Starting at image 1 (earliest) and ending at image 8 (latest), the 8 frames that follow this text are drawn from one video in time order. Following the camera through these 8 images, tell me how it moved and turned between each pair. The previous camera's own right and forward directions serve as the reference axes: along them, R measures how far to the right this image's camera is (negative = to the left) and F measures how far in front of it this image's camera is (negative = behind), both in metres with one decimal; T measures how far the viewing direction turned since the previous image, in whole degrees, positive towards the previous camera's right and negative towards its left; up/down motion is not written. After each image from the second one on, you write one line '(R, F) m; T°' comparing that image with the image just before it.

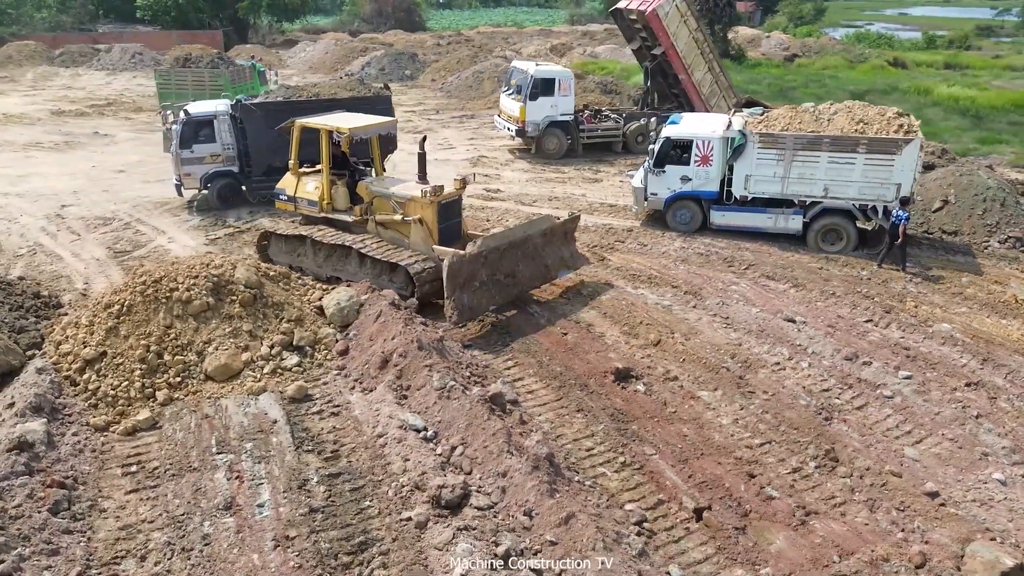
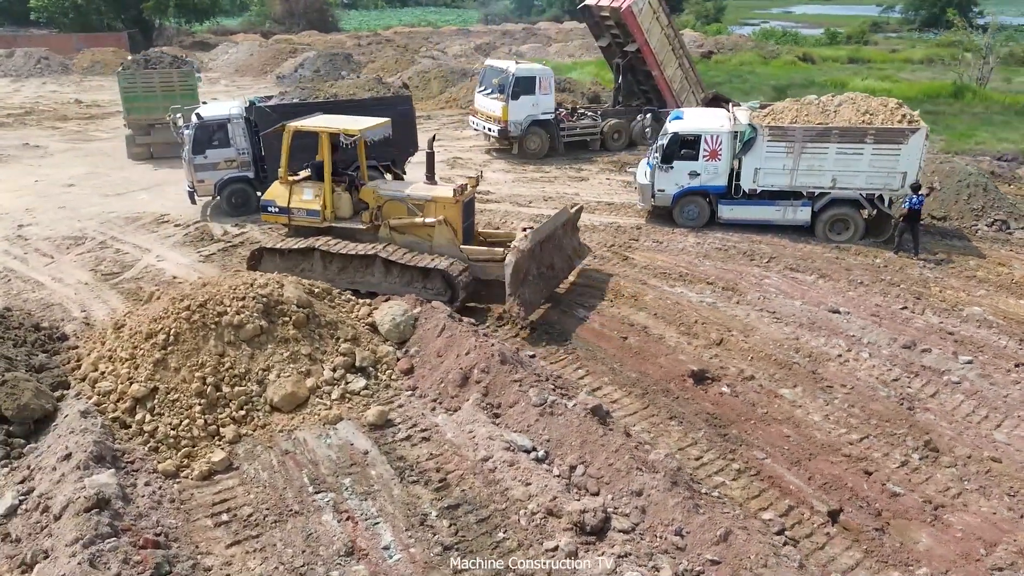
(-1.6, +0.5) m; +6°
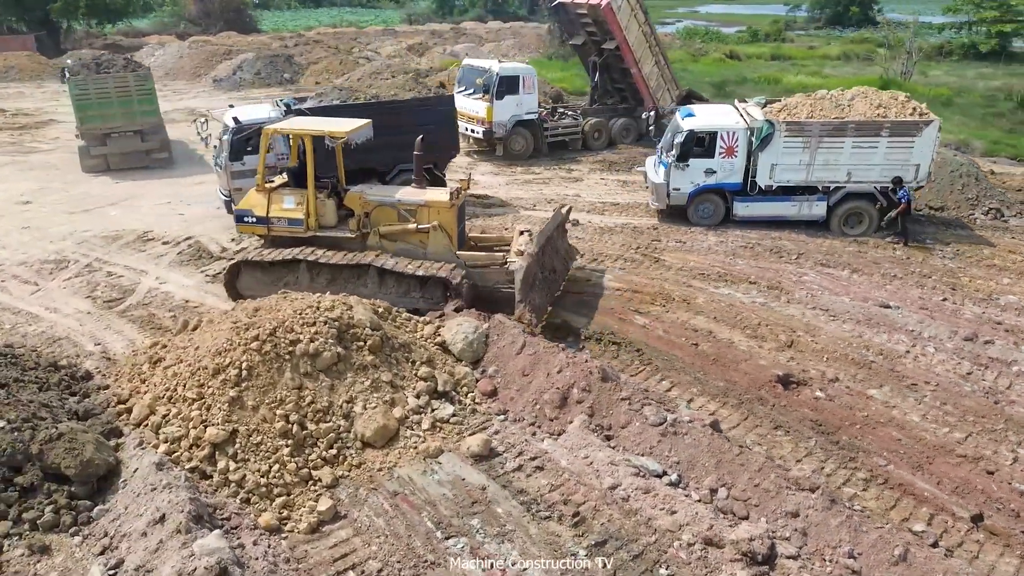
(-1.5, +0.6) m; +6°
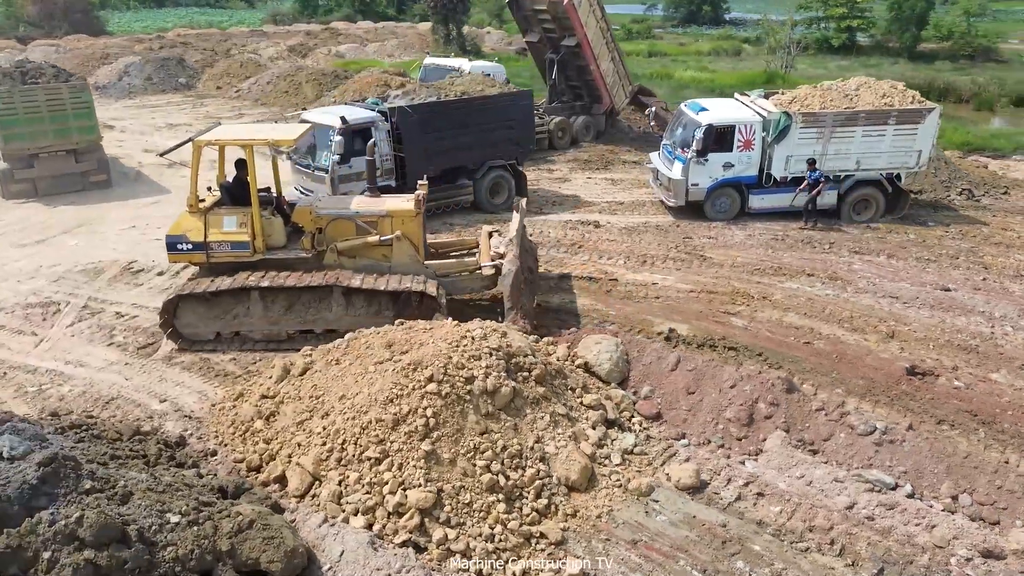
(-2.4, +0.8) m; +10°
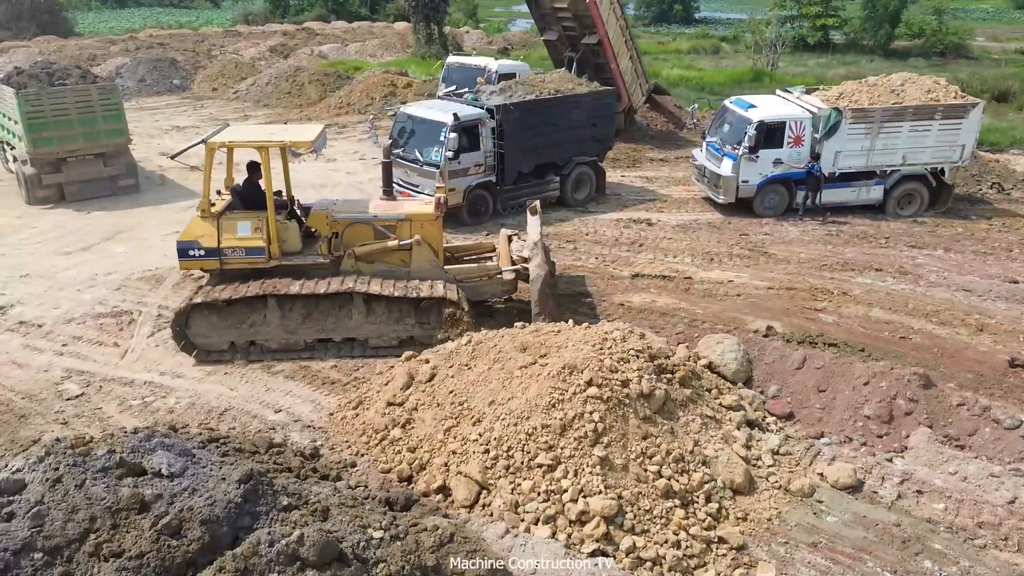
(-1.3, +0.2) m; +2°
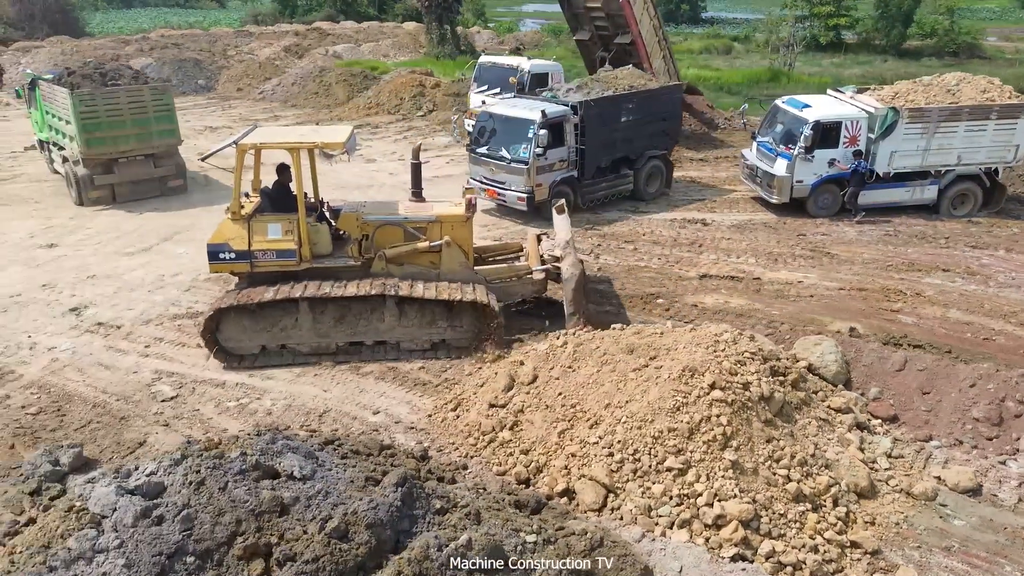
(-0.8, 0.0) m; 0°
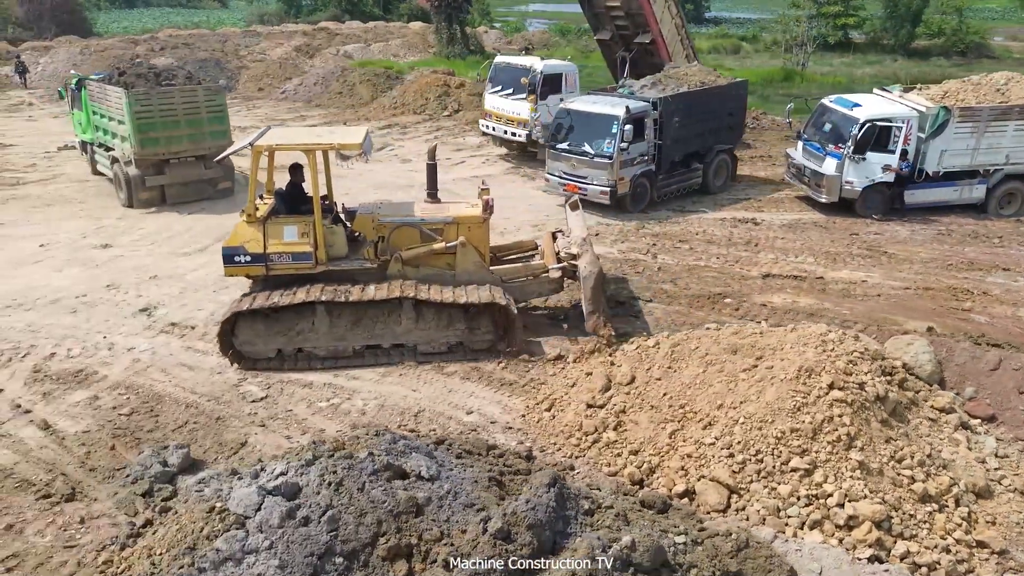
(-0.8, 0.0) m; 0°
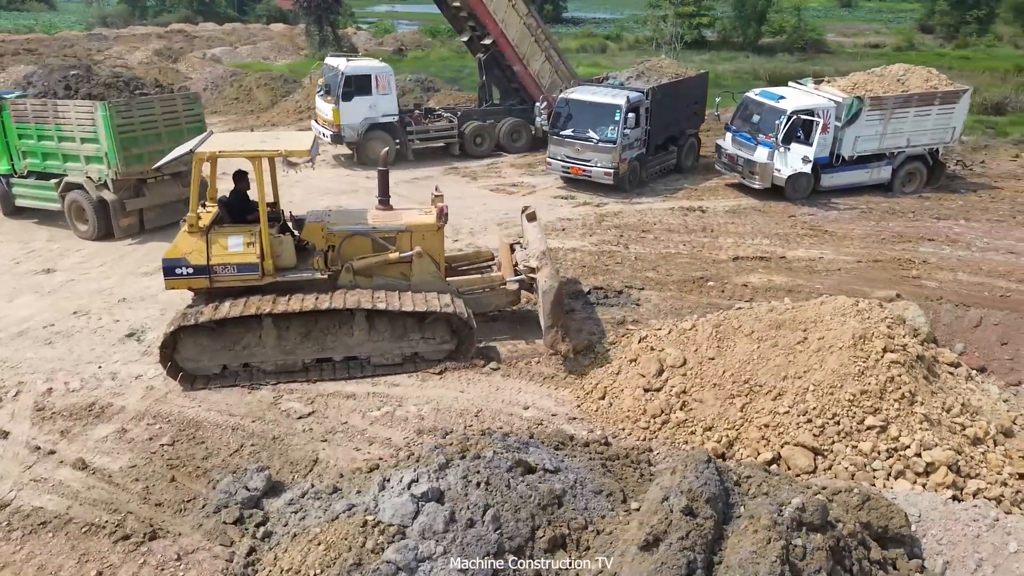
(-1.5, 0.0) m; +10°
